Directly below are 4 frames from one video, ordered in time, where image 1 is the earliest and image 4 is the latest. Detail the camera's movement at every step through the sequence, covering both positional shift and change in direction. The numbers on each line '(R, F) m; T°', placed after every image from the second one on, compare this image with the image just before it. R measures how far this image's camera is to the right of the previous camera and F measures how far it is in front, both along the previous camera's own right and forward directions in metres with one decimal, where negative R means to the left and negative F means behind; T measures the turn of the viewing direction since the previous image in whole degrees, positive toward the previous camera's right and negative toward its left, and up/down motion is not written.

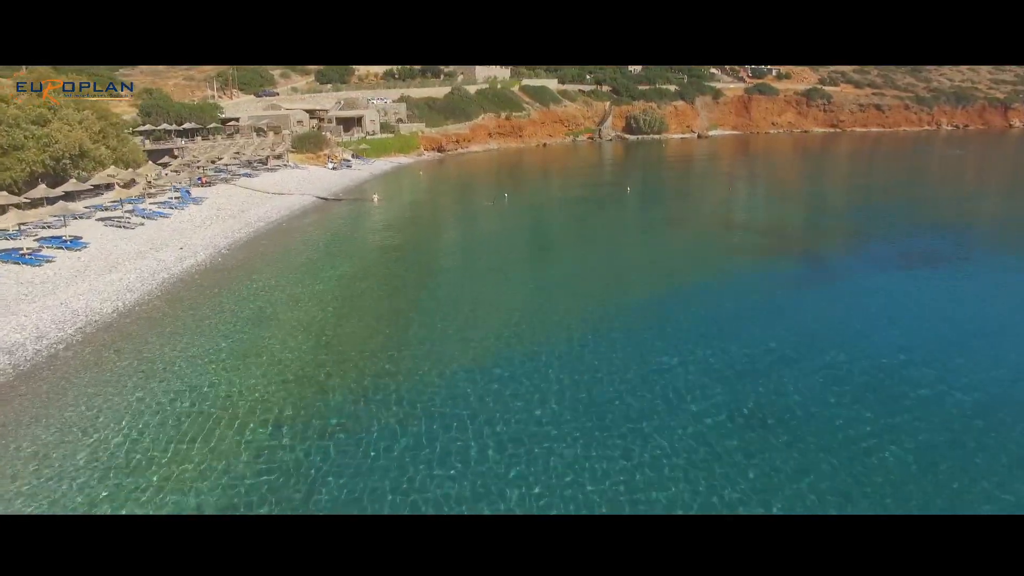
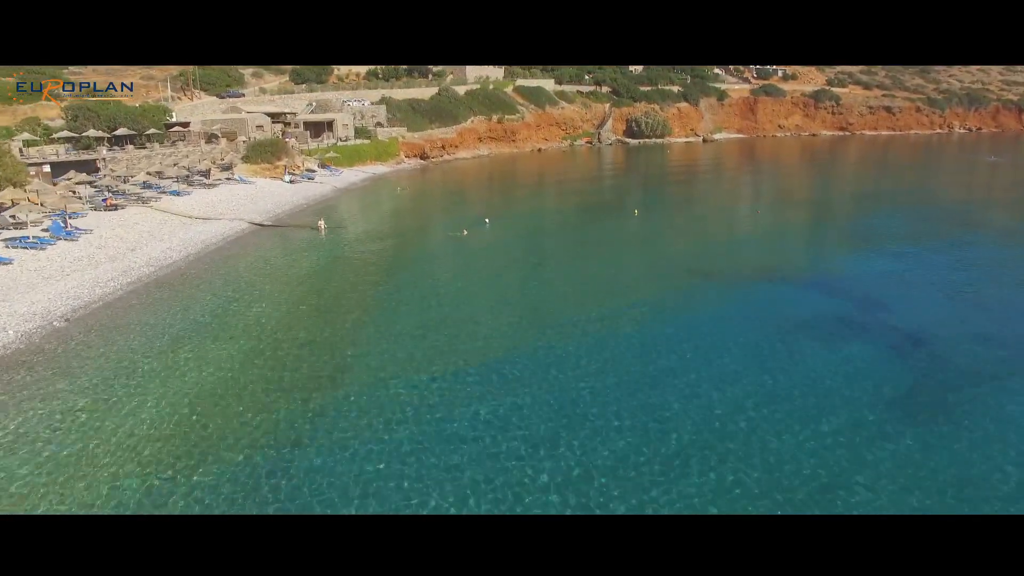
(+0.3, +3.6) m; 0°
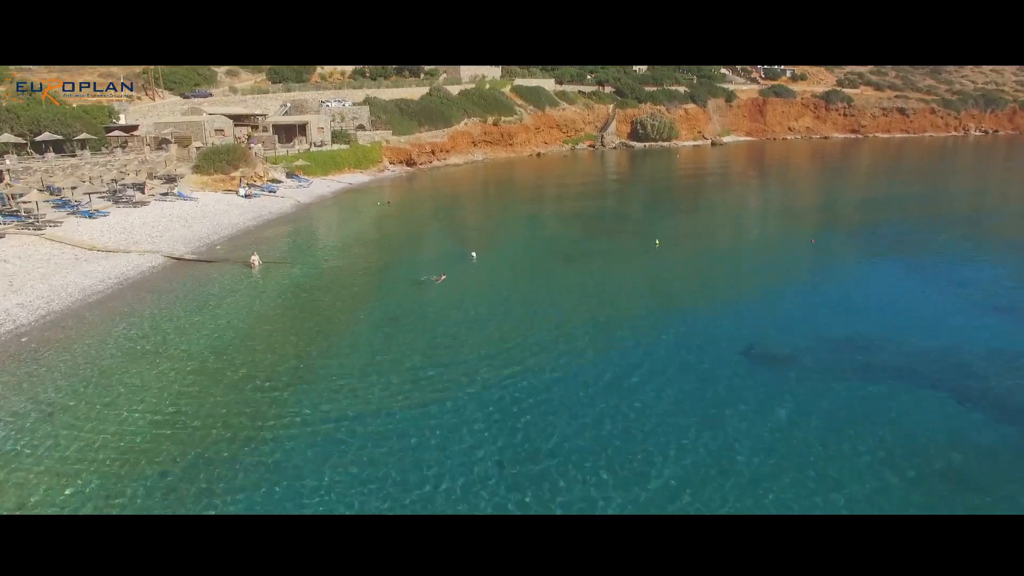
(+0.1, +3.3) m; 0°
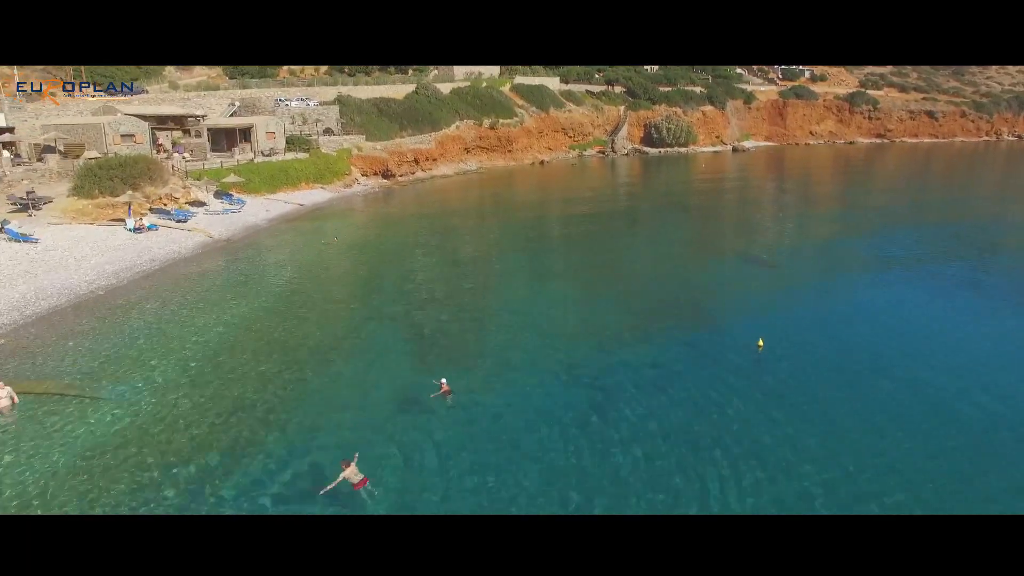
(0.0, +5.5) m; 0°
